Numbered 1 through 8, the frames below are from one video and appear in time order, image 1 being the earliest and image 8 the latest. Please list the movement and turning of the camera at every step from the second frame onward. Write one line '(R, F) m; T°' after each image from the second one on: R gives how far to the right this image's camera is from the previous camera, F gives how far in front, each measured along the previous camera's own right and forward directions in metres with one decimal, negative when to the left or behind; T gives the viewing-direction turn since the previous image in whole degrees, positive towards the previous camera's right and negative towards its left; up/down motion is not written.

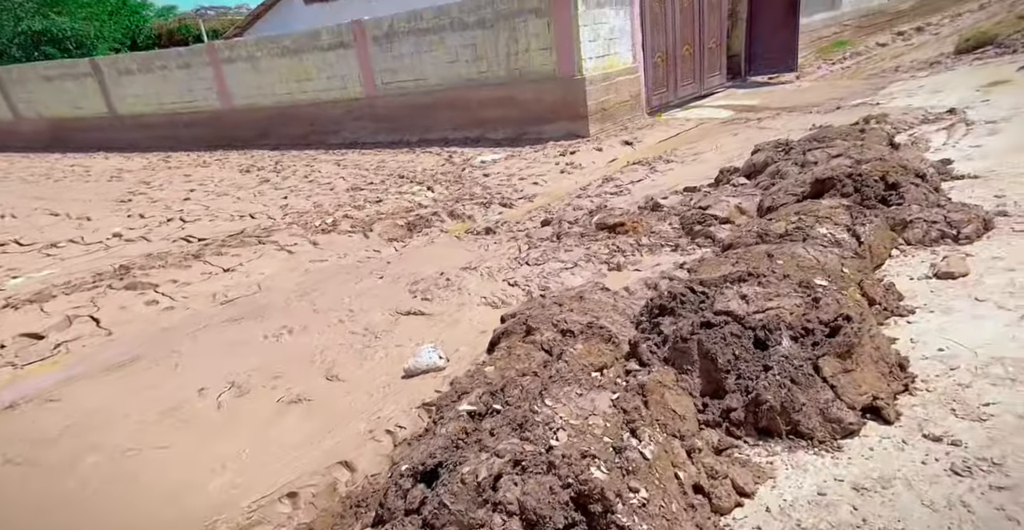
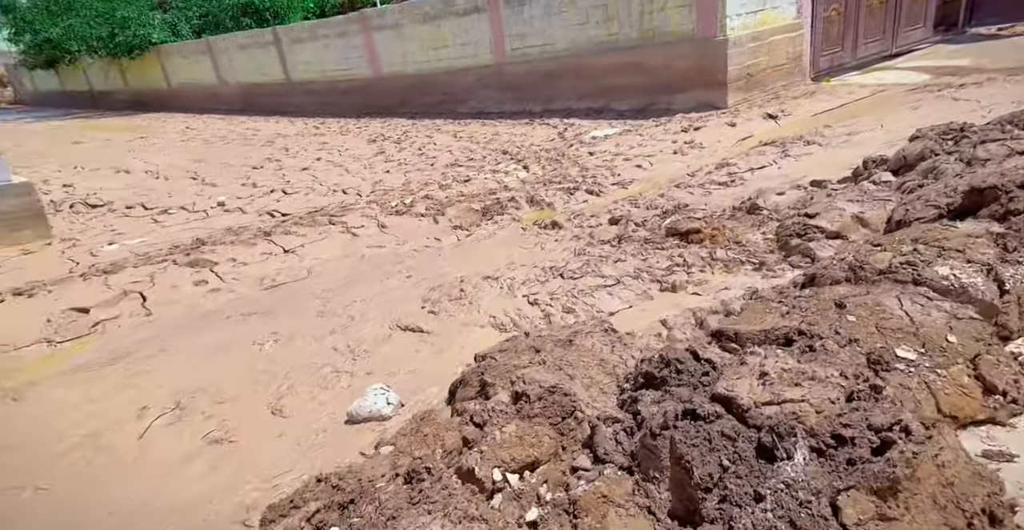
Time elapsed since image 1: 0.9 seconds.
(+0.4, +0.4) m; -15°
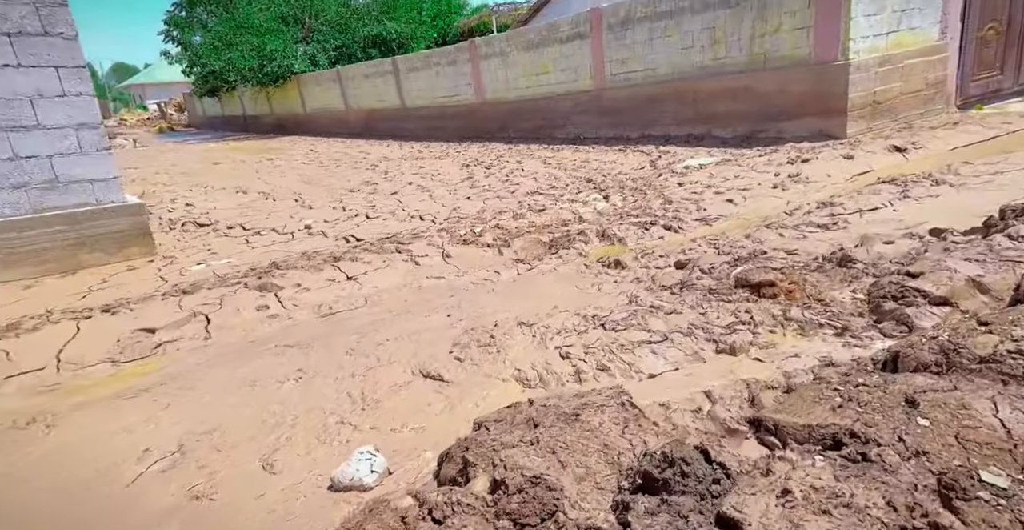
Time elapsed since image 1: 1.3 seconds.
(+0.2, +0.2) m; -10°
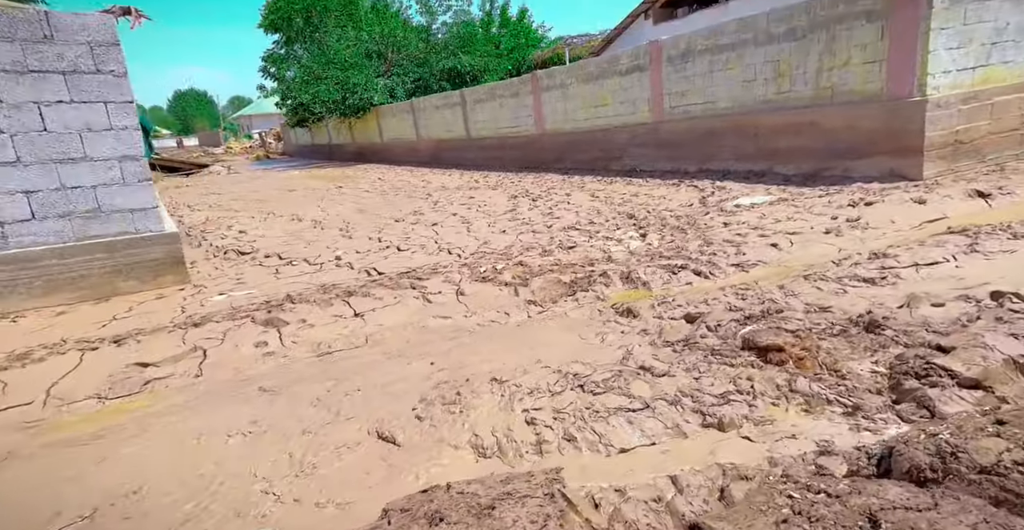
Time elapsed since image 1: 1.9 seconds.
(+0.3, +0.1) m; -7°
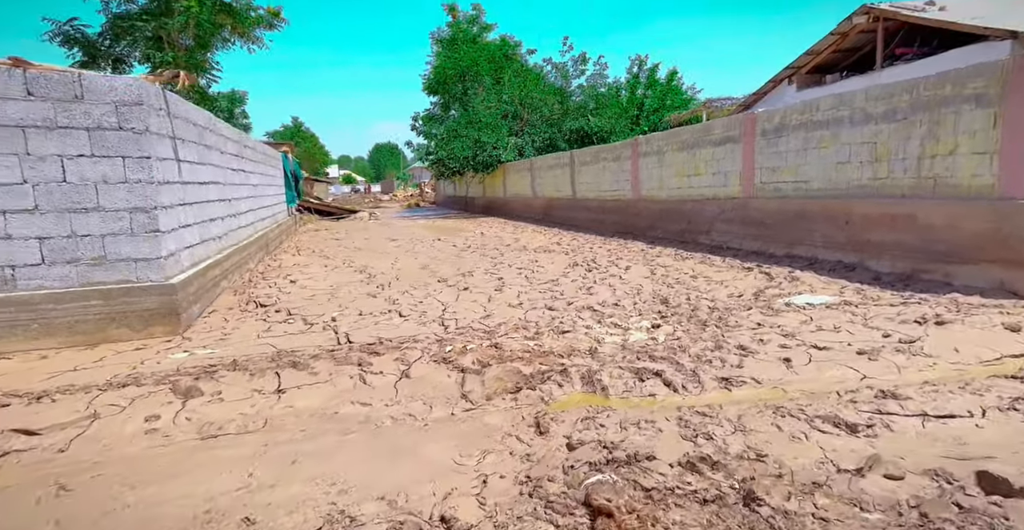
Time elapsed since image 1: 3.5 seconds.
(+1.0, +0.3) m; -12°
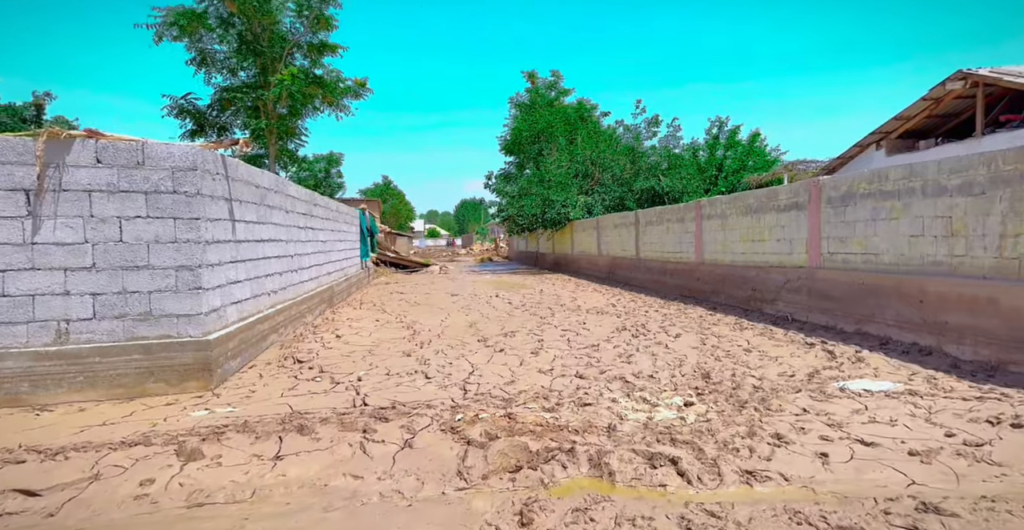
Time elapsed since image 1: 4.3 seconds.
(+0.3, +0.1) m; -7°
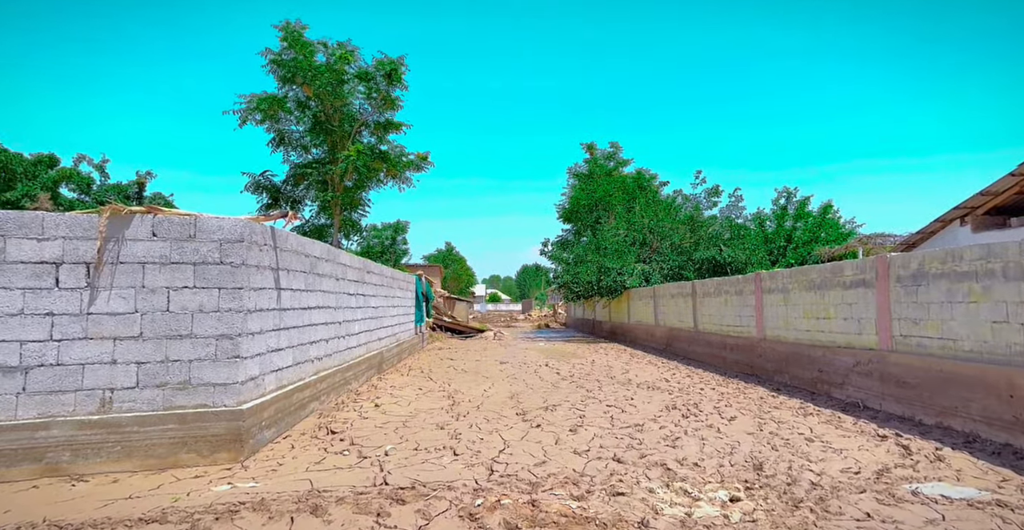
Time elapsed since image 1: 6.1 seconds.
(+0.2, +0.1) m; -6°
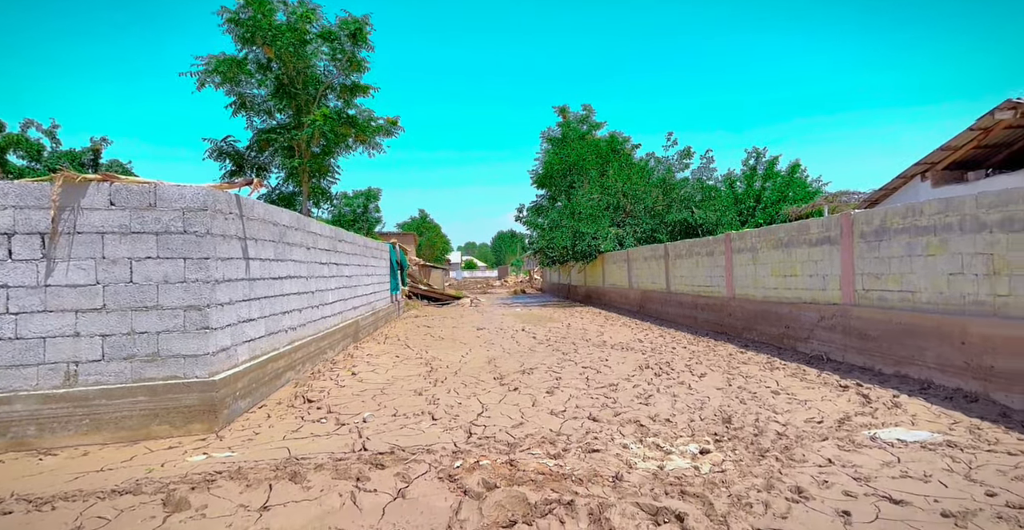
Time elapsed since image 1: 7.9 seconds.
(0.0, 0.0) m; +2°
